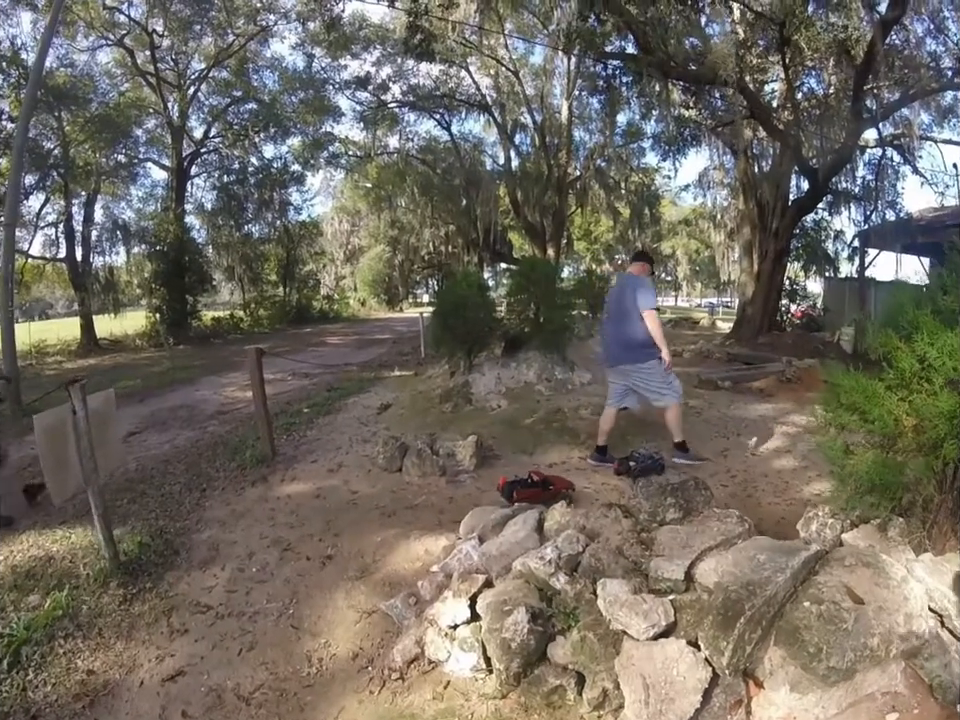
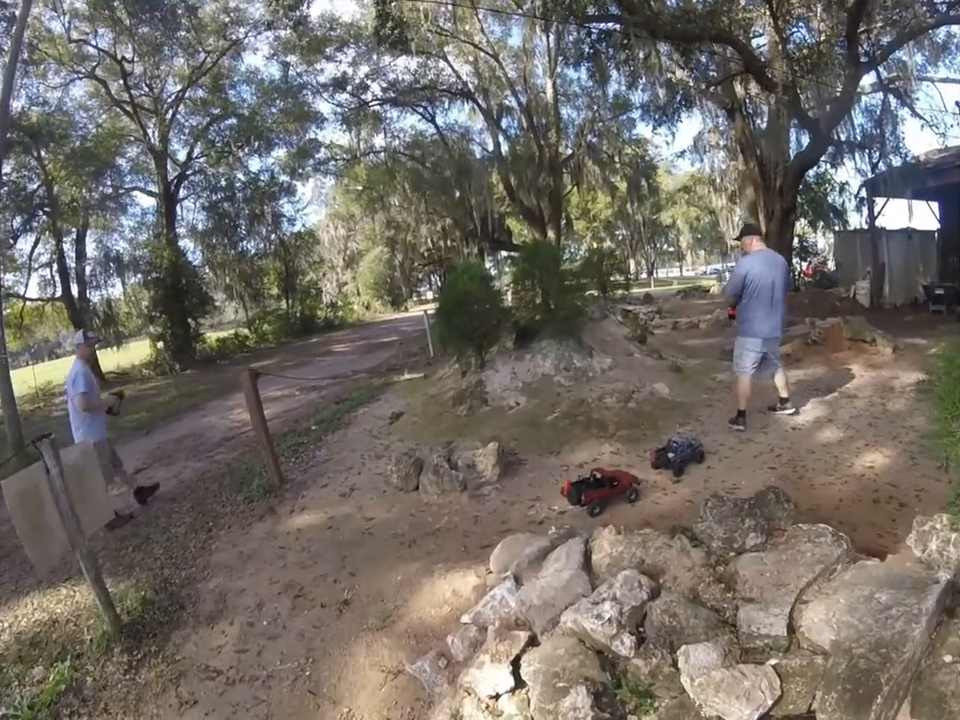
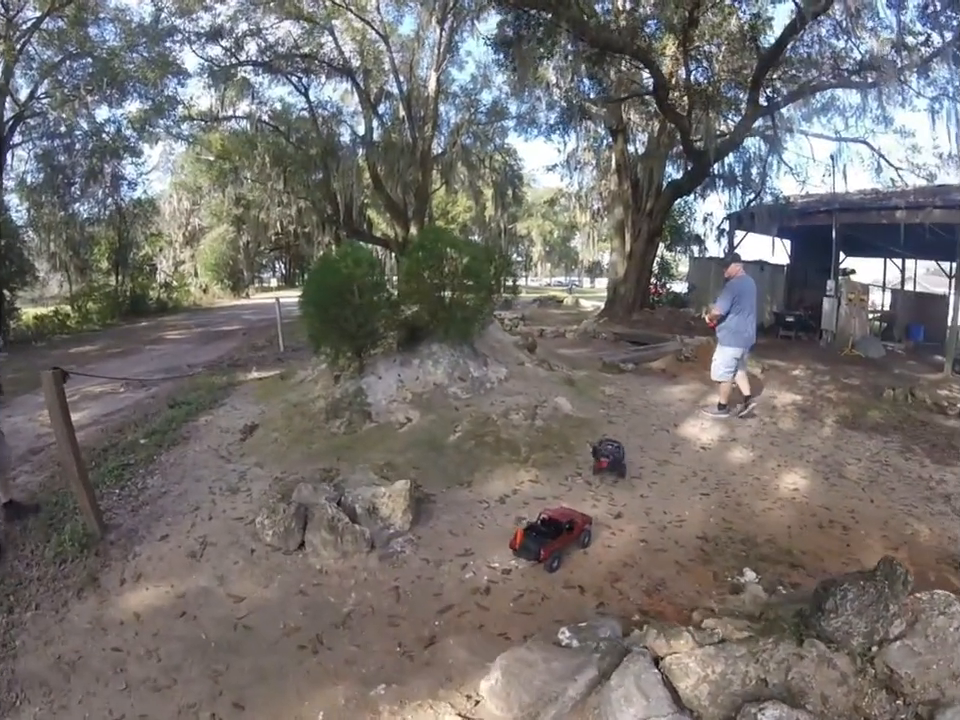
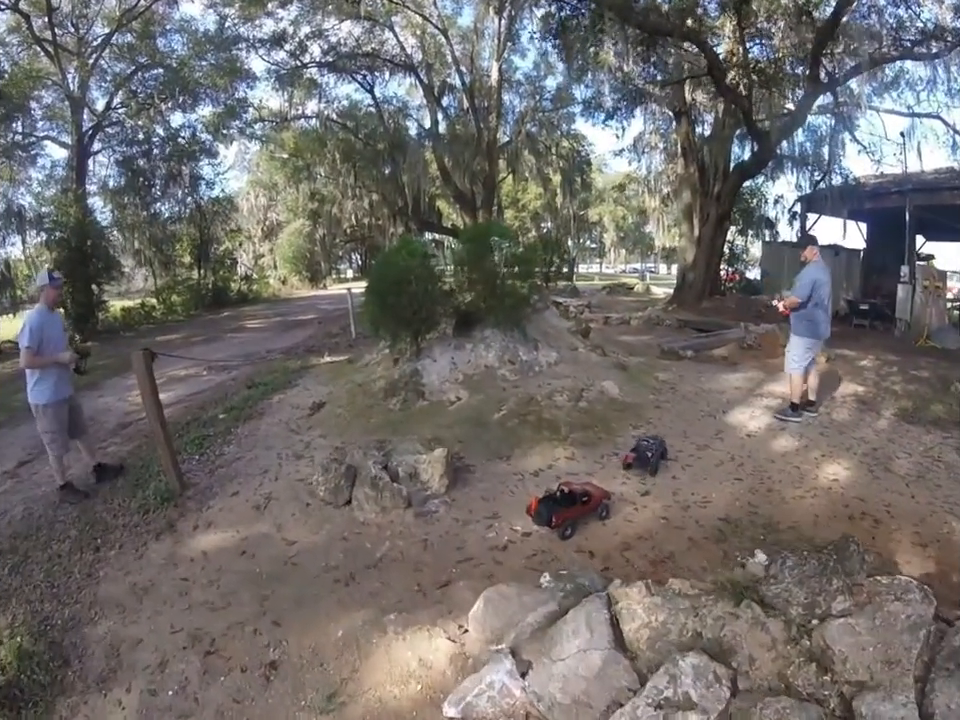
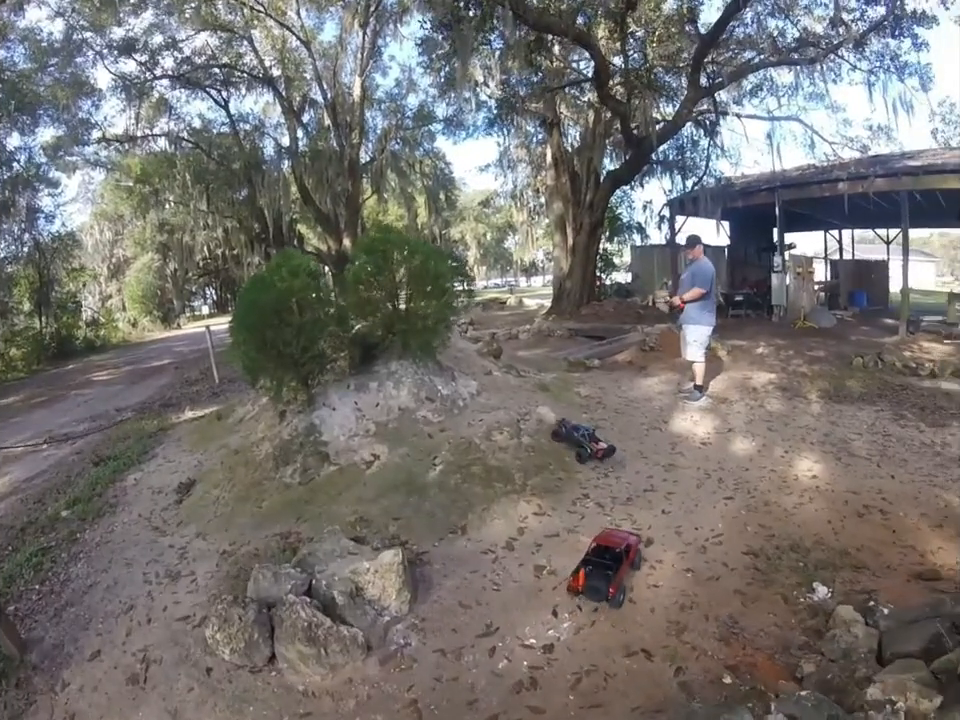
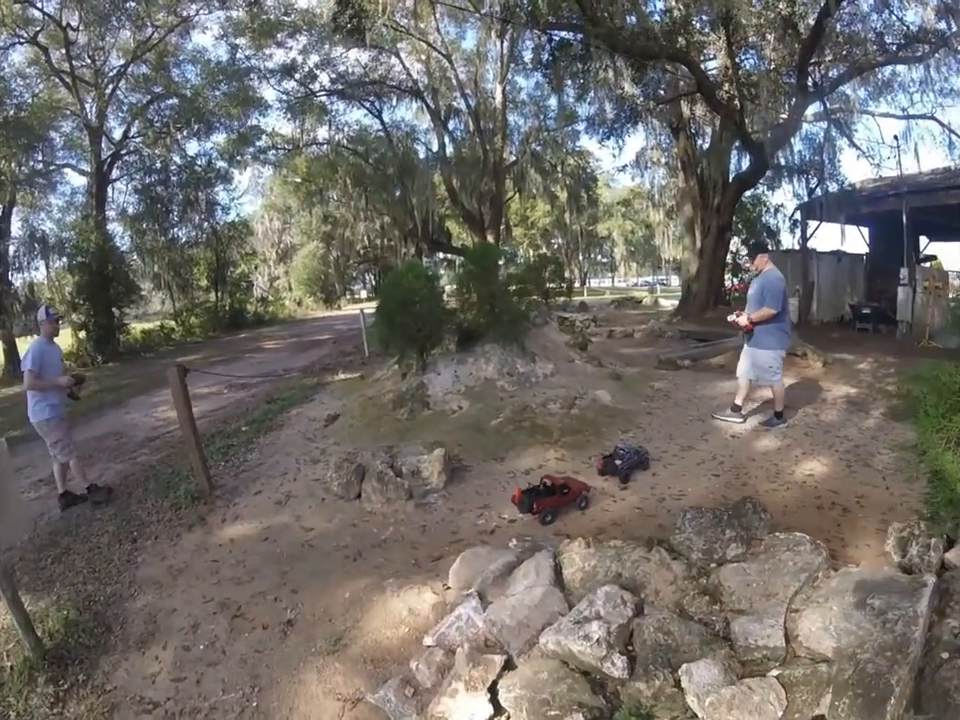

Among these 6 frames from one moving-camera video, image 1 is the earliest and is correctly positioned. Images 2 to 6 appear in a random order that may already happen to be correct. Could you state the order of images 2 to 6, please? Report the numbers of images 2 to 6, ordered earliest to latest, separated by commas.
2, 6, 4, 3, 5
